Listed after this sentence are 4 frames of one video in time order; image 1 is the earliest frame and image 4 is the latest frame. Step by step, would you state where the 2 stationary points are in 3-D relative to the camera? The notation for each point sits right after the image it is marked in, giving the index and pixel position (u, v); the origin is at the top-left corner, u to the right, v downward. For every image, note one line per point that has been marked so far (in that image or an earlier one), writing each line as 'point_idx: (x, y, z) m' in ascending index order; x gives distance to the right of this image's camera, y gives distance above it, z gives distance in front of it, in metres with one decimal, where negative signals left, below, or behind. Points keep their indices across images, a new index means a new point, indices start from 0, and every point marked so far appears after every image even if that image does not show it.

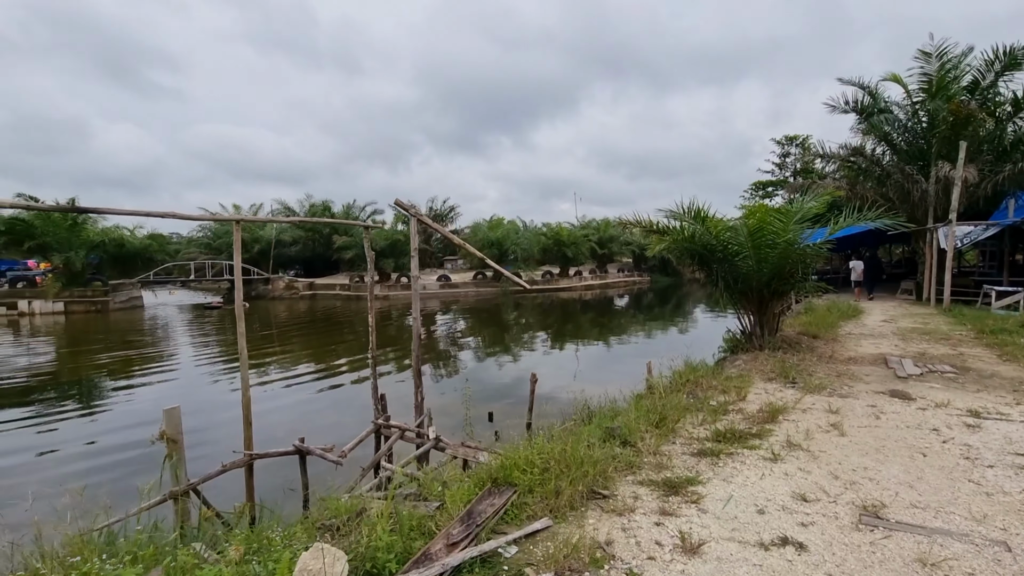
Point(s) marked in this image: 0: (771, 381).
0: (+2.8, -1.0, +5.4) m
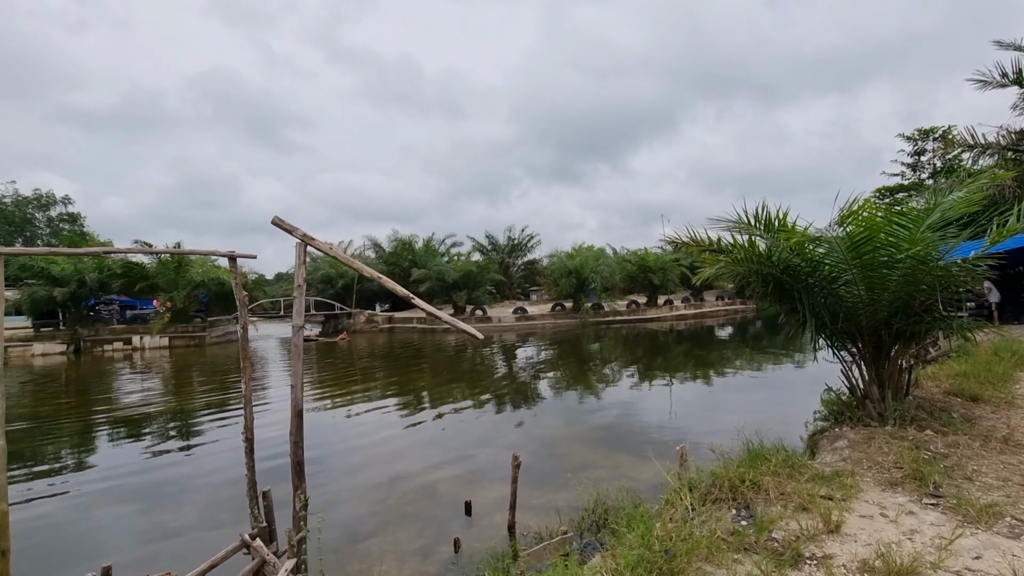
0: (+2.5, -1.3, +3.3) m
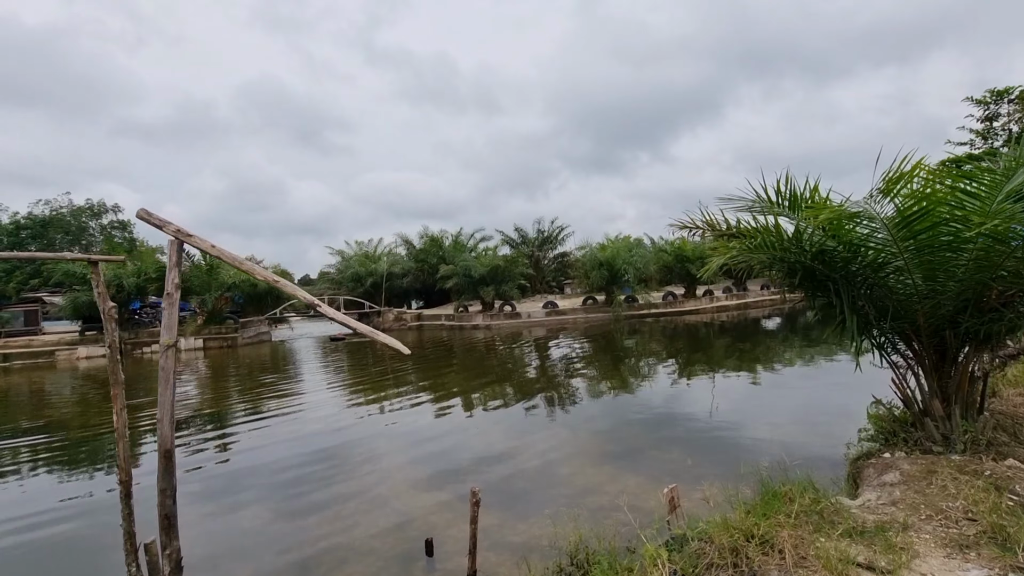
0: (+2.1, -1.3, +2.4) m
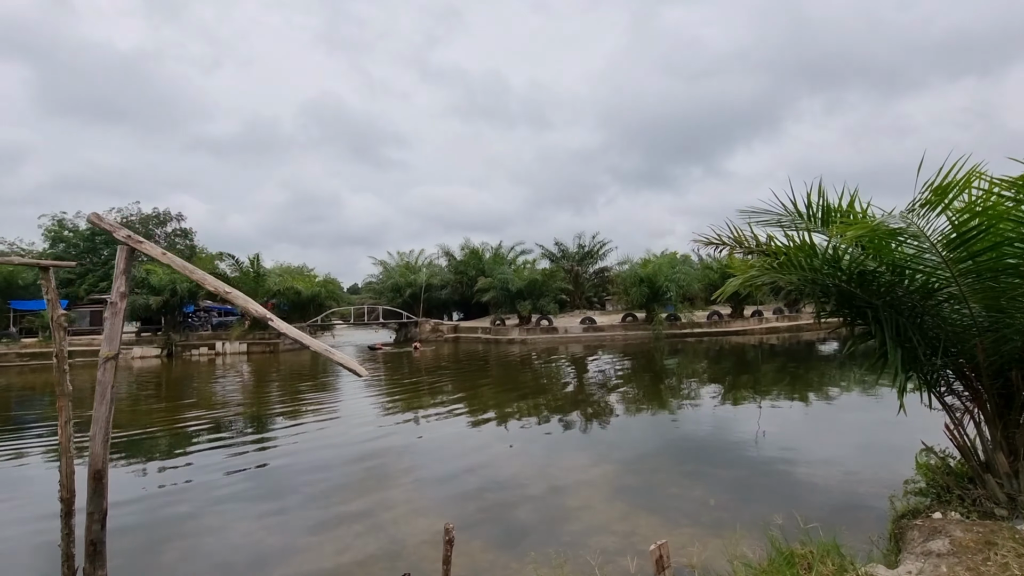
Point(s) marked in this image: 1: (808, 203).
0: (+1.9, -1.4, +1.9) m
1: (+2.1, +0.6, +3.5) m
